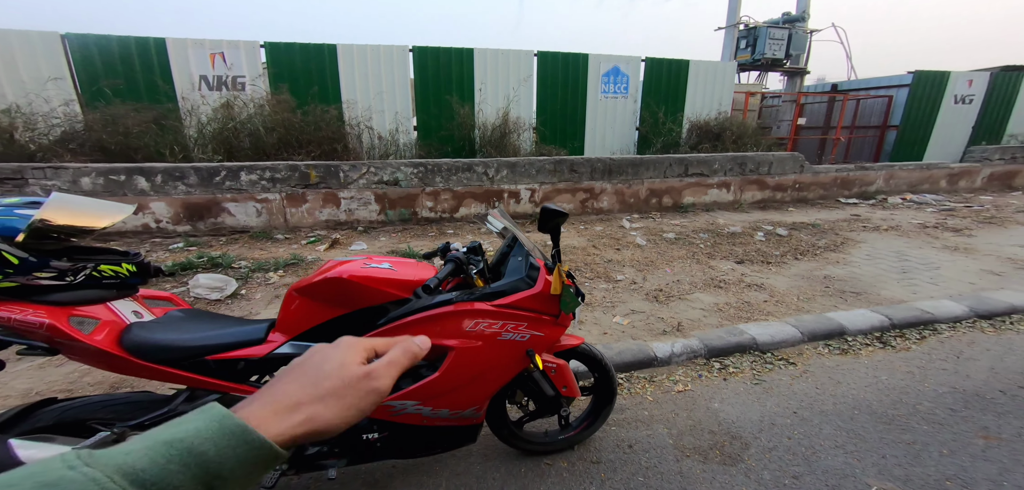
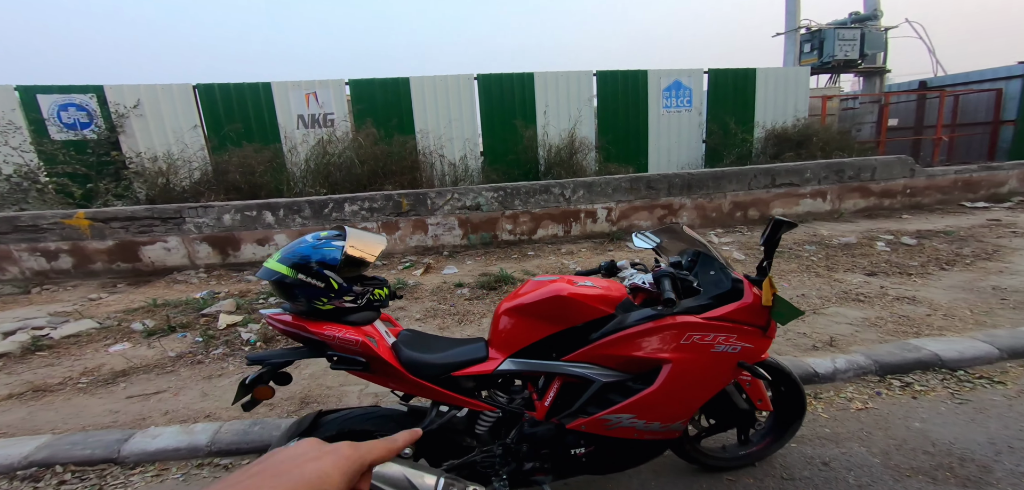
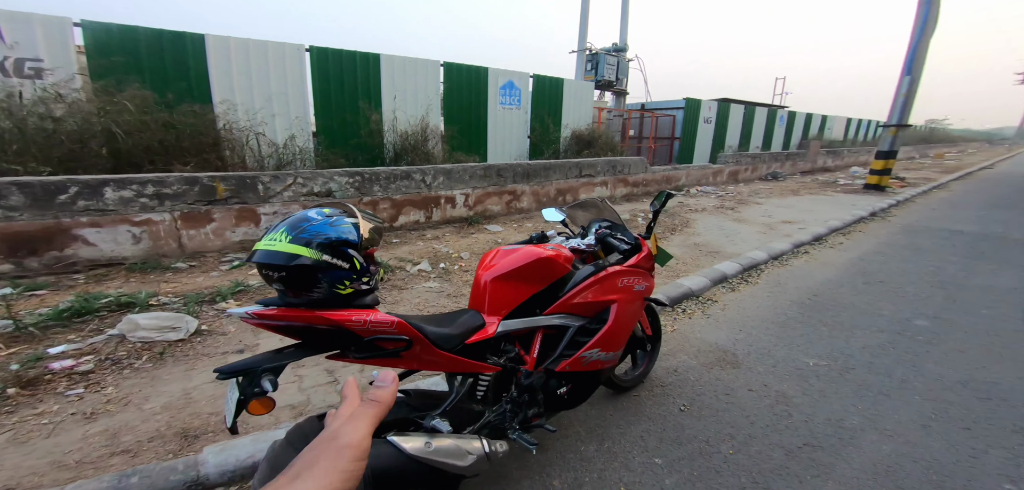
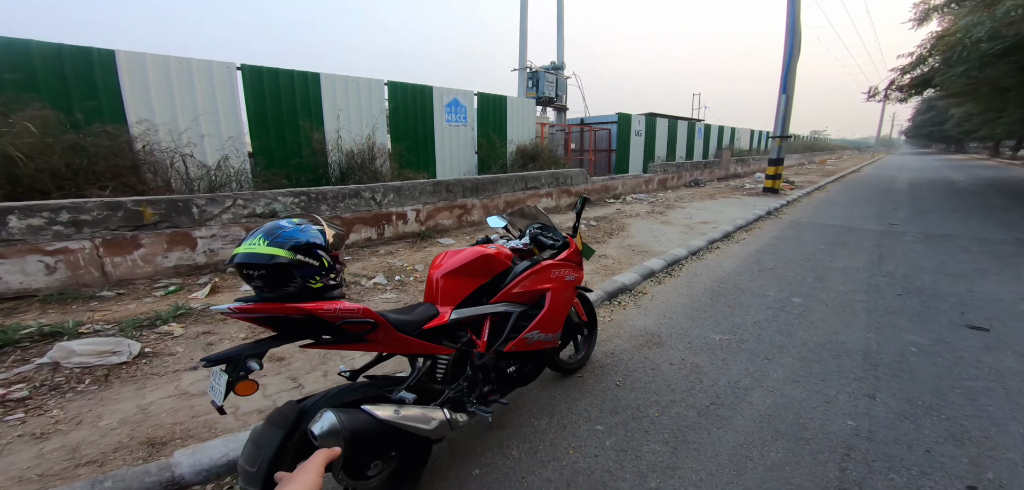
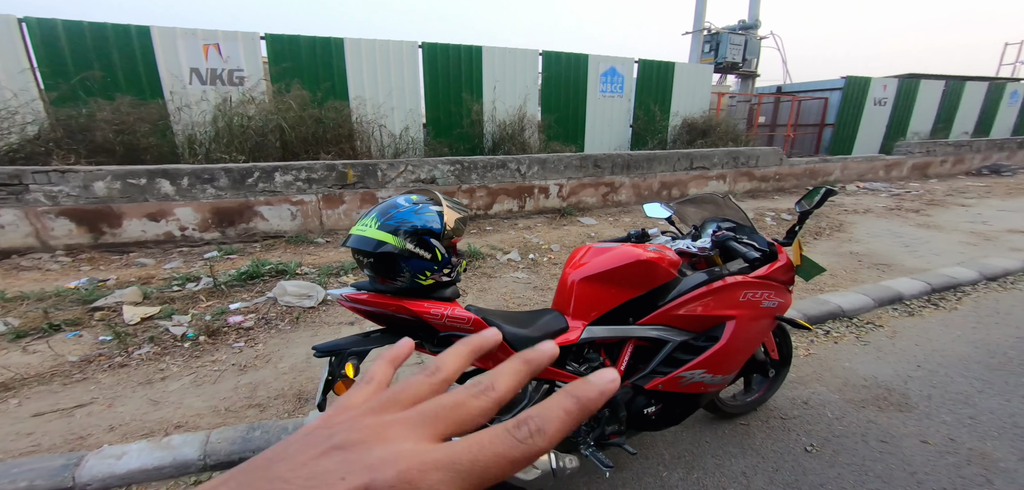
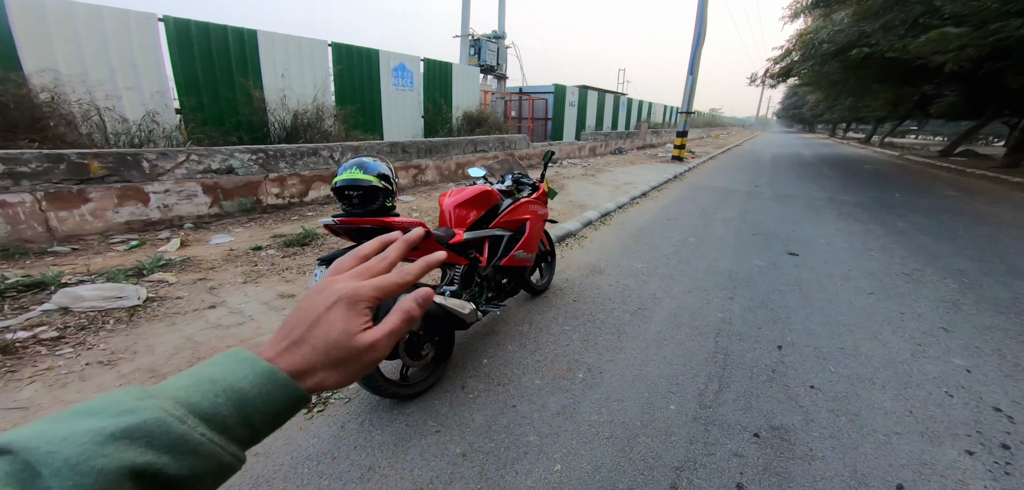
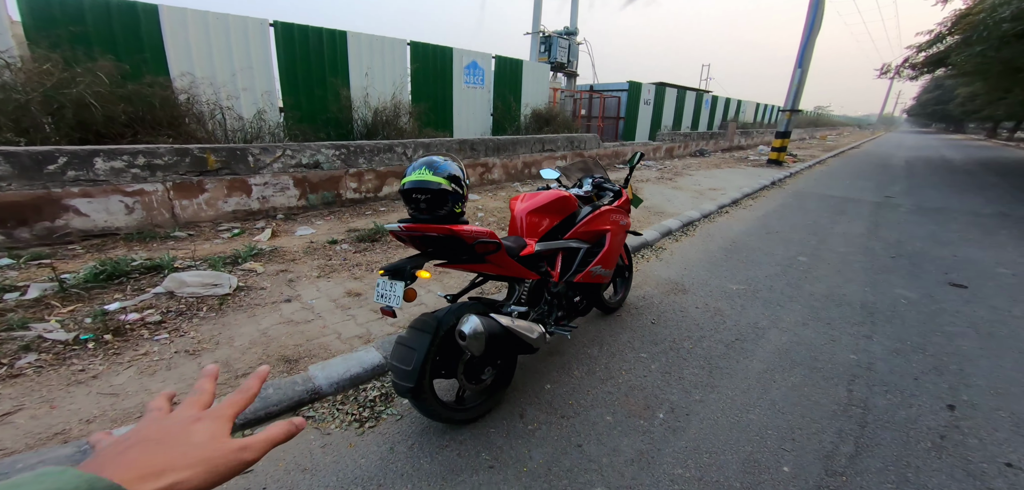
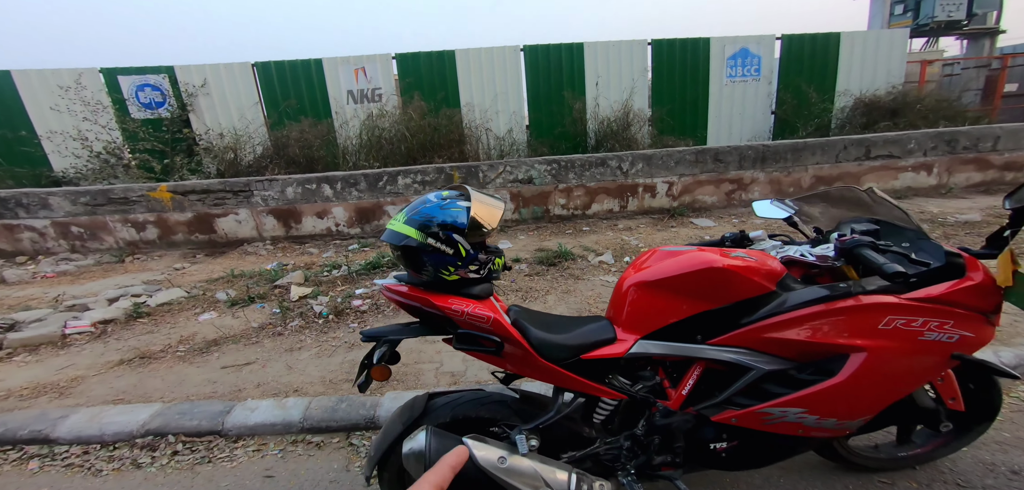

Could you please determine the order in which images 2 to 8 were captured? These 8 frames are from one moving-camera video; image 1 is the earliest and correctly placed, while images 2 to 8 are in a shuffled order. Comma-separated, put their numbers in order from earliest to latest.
2, 8, 5, 3, 4, 7, 6
